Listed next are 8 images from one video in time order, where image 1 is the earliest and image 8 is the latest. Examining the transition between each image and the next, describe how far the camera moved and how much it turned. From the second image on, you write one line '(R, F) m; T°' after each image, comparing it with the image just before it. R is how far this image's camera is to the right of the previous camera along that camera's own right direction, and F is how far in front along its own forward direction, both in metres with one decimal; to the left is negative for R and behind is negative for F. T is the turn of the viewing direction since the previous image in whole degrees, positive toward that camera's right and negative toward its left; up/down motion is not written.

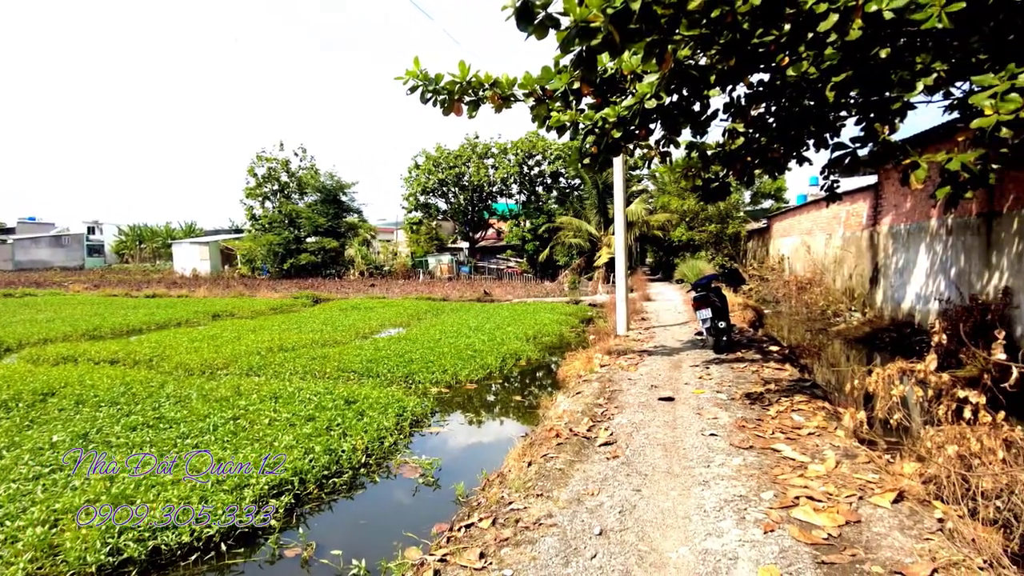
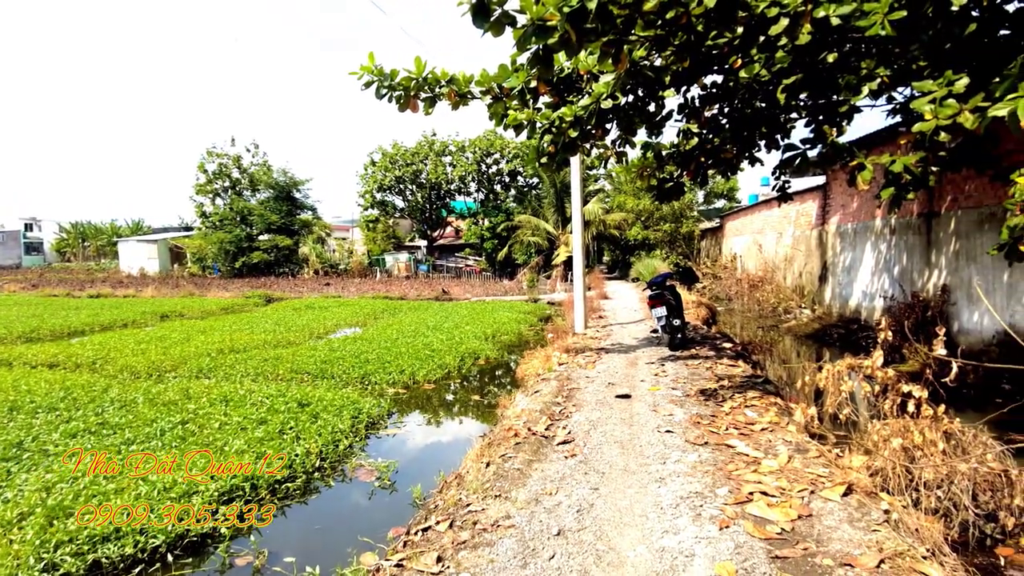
(0.0, 0.0) m; +4°
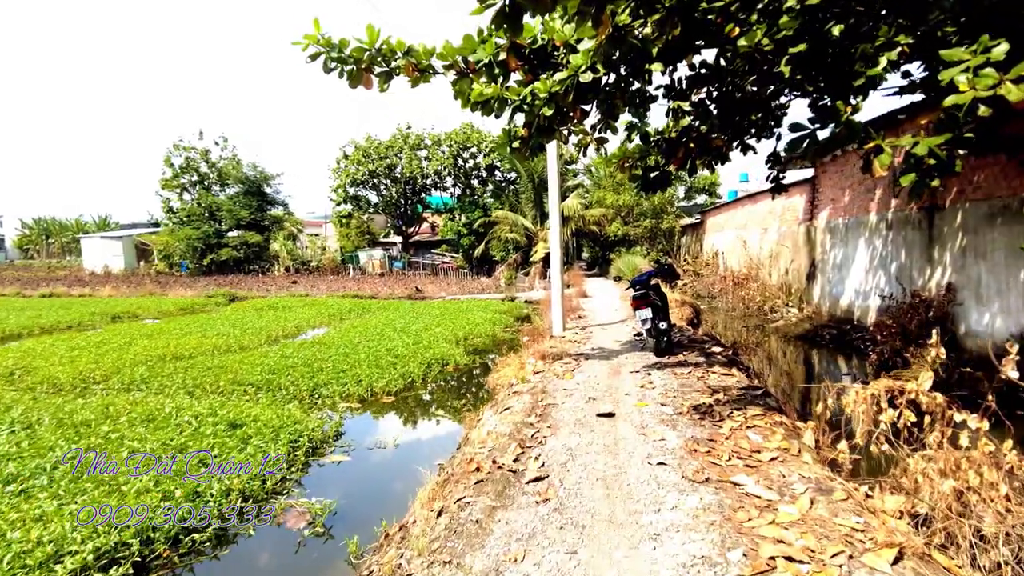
(+0.1, +0.6) m; +2°
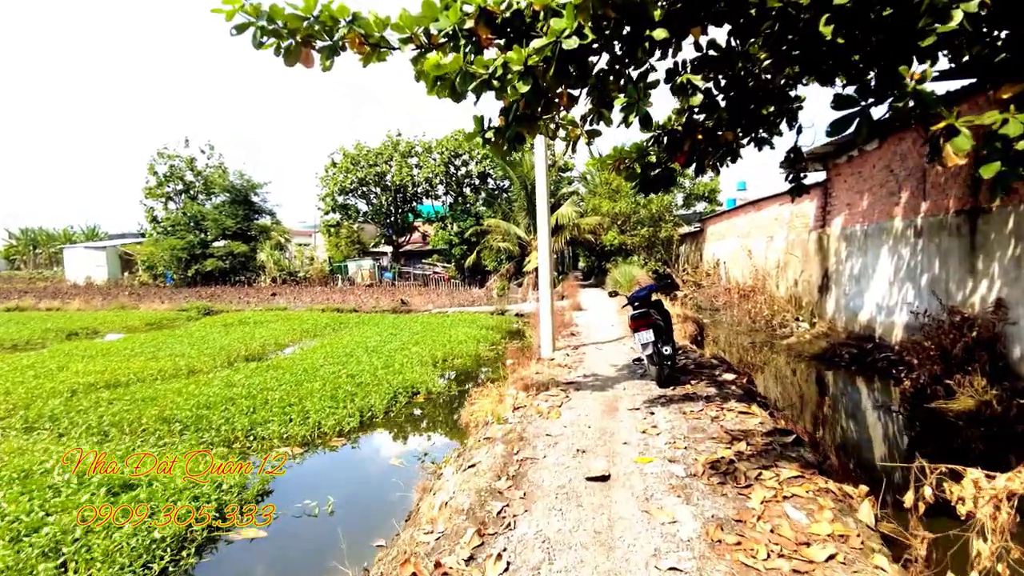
(+0.1, +0.8) m; 0°
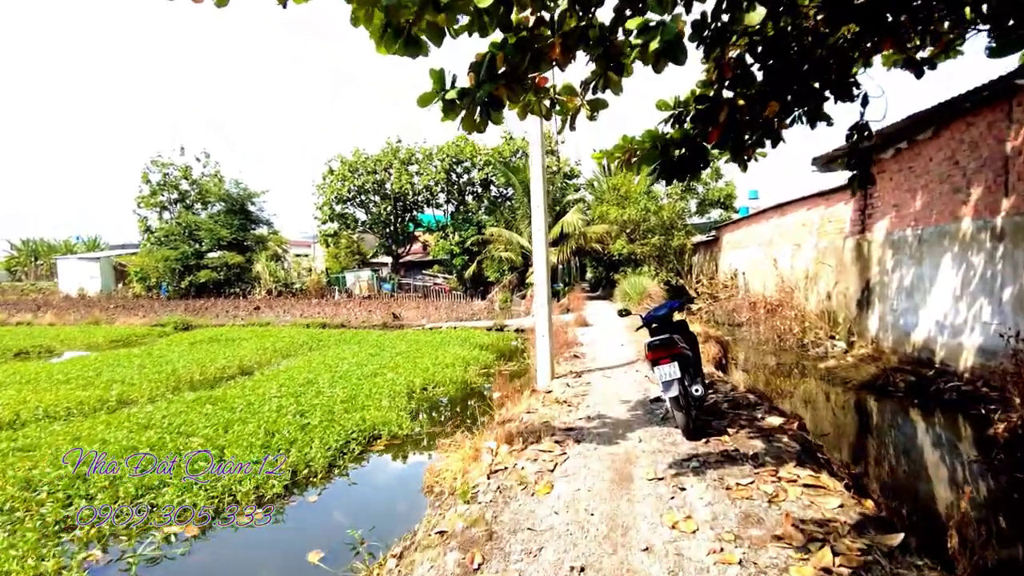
(+0.2, +1.1) m; -1°
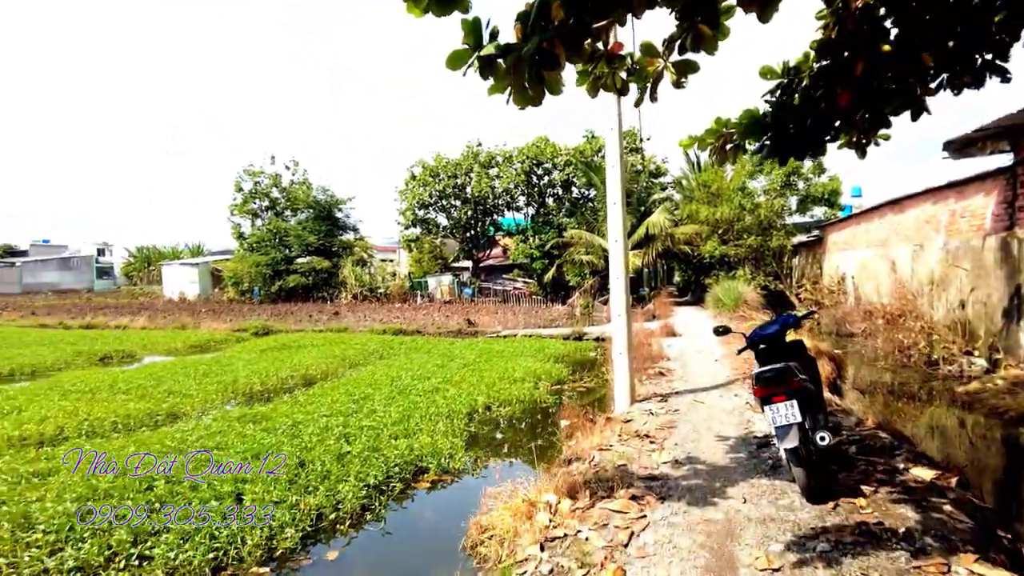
(+0.1, +0.7) m; -7°
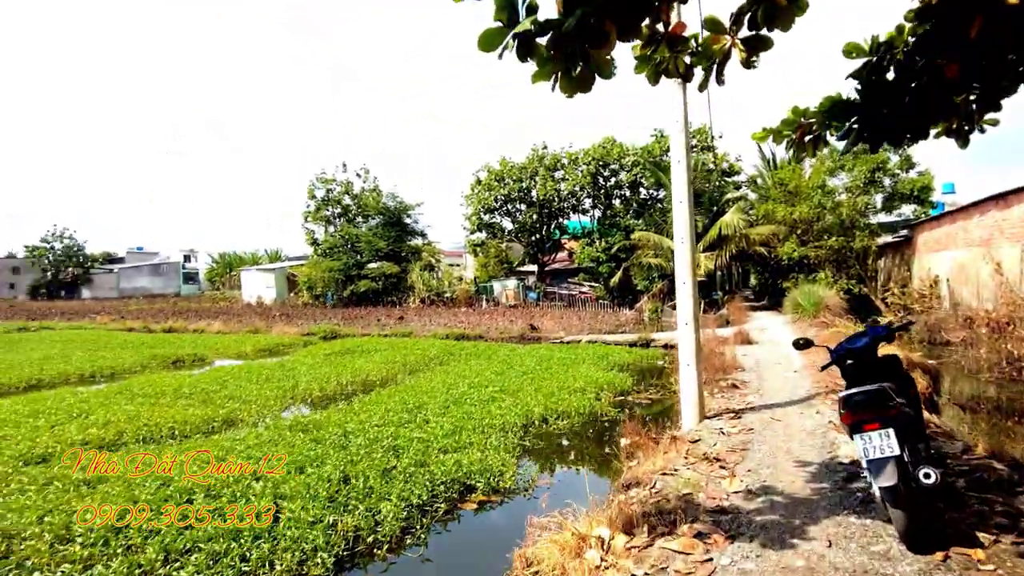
(+0.1, +0.3) m; -6°
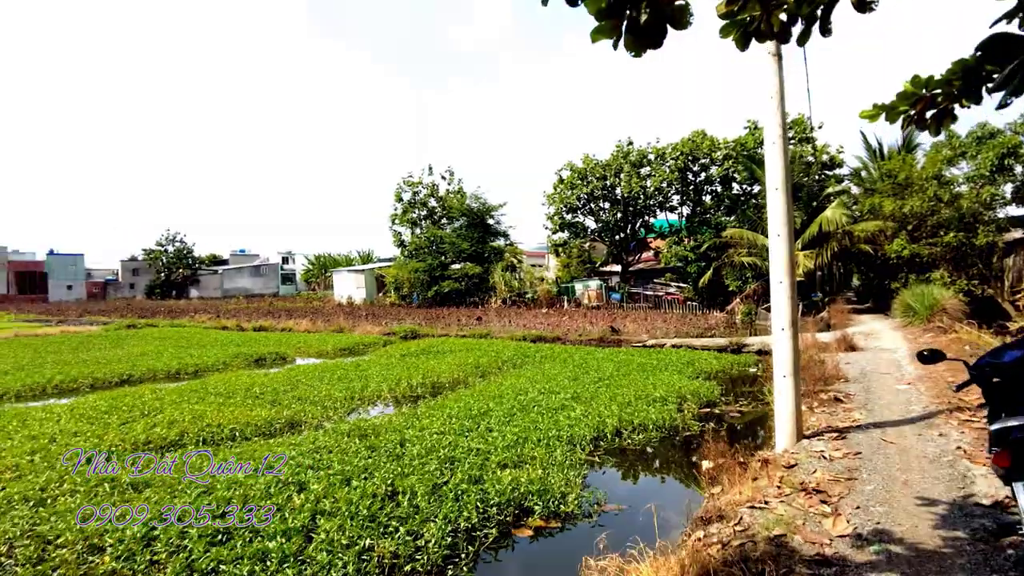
(+0.1, +0.4) m; -7°
